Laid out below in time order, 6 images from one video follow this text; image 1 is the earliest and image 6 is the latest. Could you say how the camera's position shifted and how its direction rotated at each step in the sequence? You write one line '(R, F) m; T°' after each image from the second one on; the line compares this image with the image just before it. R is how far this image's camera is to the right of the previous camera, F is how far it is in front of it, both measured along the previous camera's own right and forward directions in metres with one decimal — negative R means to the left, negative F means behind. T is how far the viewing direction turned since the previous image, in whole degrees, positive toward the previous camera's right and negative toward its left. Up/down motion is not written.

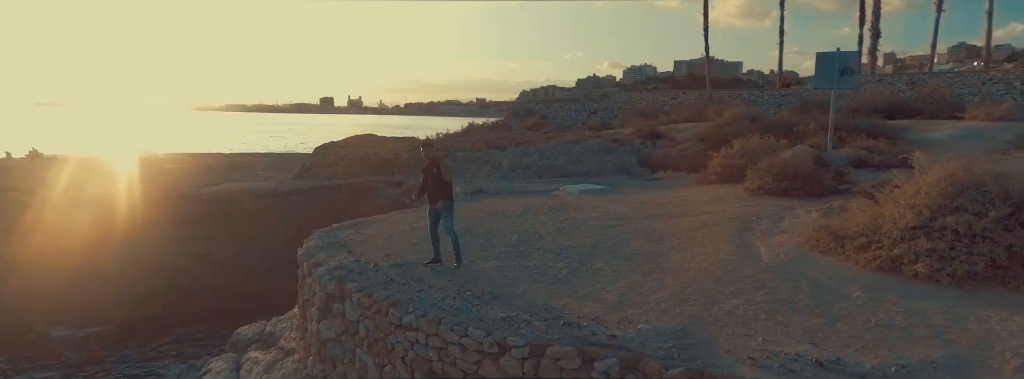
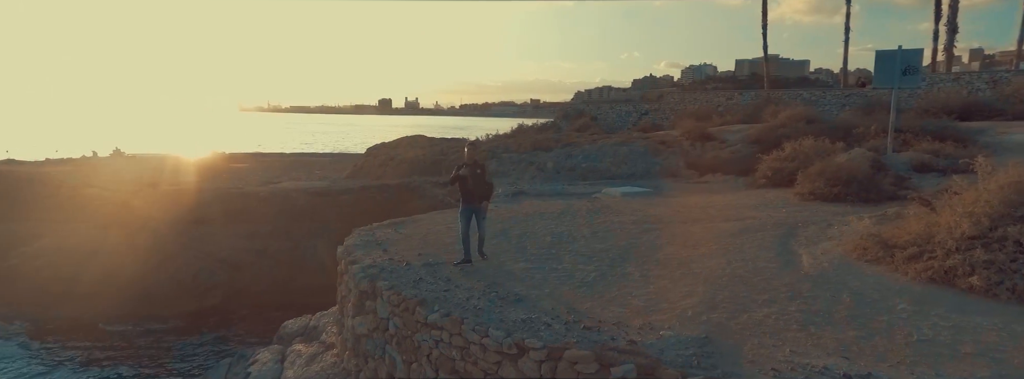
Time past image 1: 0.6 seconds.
(+0.3, 0.0) m; -6°
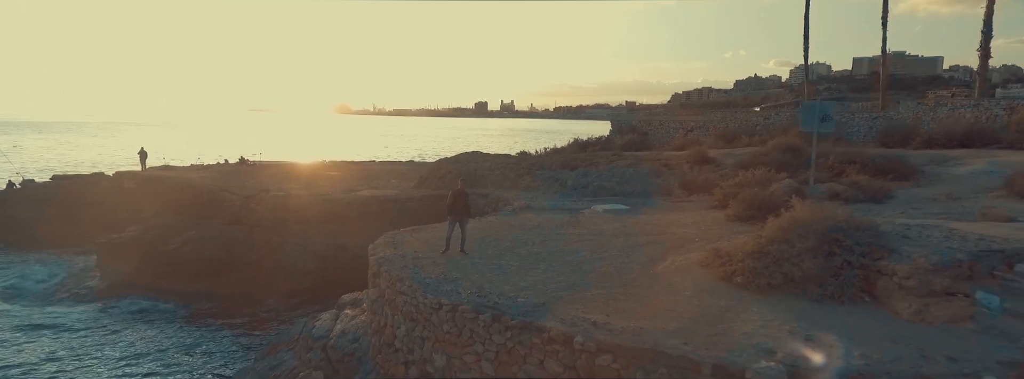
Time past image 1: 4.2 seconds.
(+2.3, -2.9) m; -10°
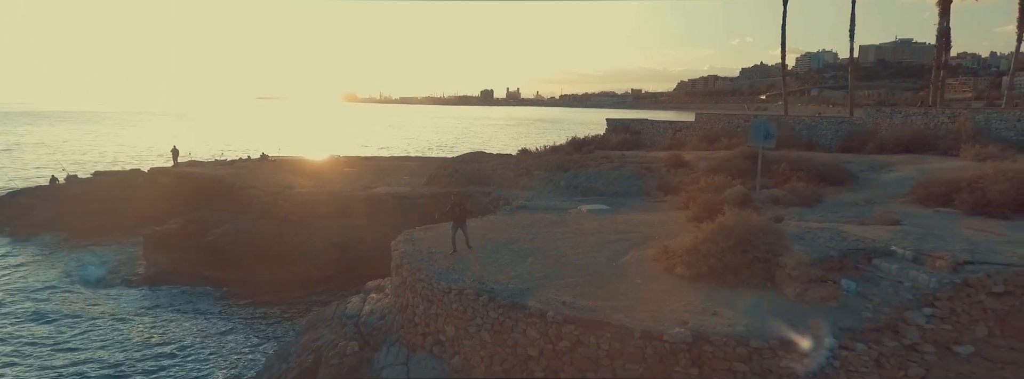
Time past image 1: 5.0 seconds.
(+0.2, -2.3) m; -1°
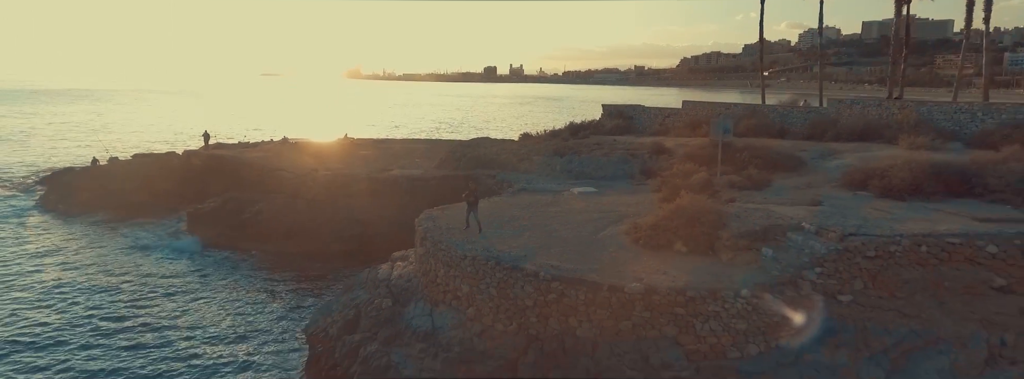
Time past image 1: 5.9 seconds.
(0.0, -2.7) m; 0°
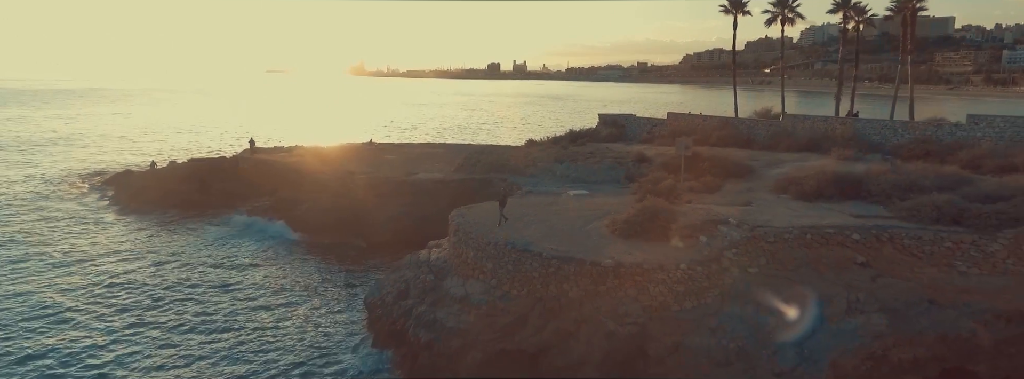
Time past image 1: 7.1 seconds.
(-0.2, -4.7) m; 0°
